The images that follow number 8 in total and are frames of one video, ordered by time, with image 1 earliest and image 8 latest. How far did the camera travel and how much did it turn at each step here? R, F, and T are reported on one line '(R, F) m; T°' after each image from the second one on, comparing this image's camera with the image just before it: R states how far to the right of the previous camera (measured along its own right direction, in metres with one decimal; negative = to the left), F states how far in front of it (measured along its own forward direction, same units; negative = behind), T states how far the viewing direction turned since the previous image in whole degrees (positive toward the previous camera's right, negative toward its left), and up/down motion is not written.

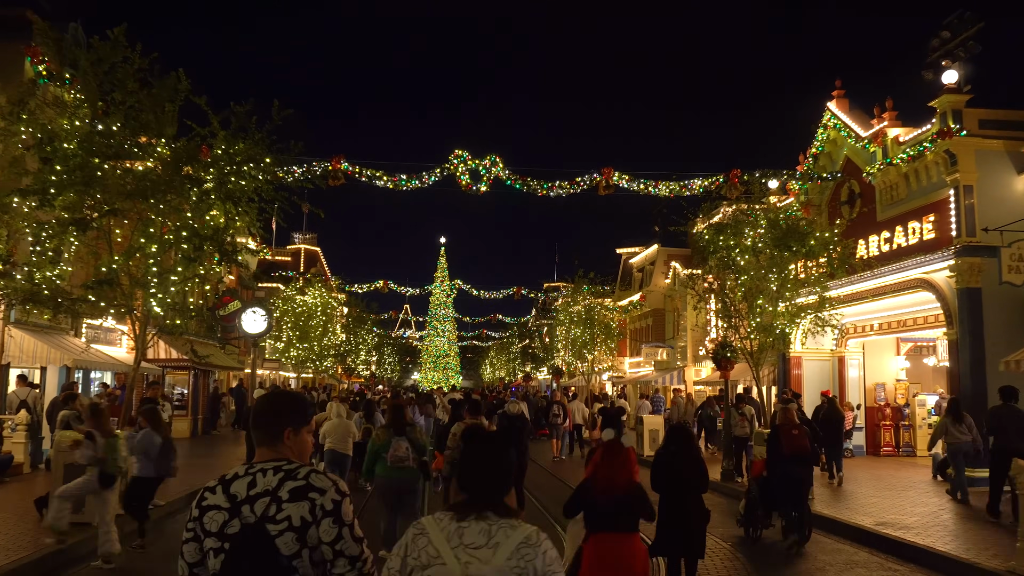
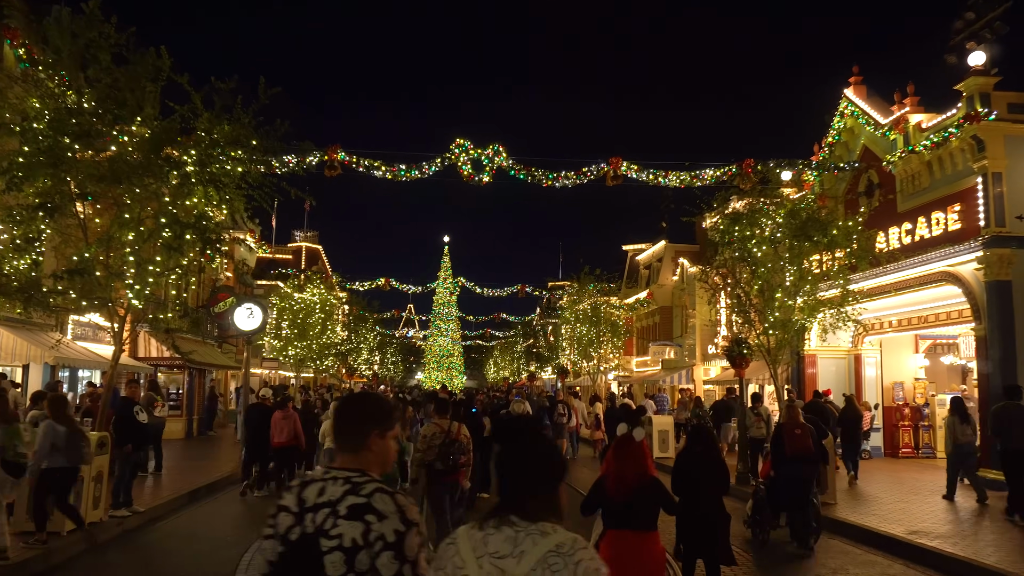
(0.0, +0.9) m; 0°
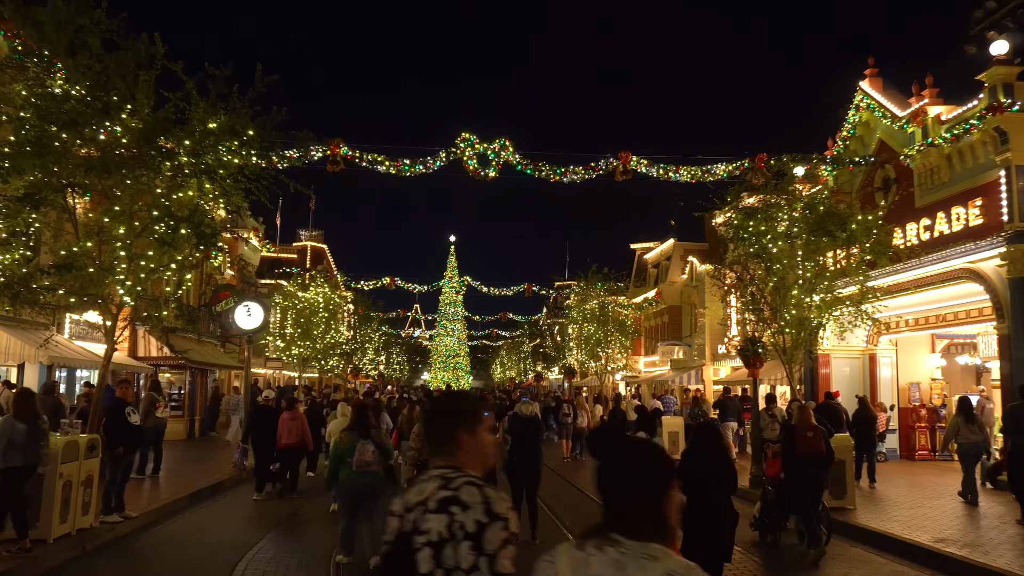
(0.0, +0.5) m; 0°
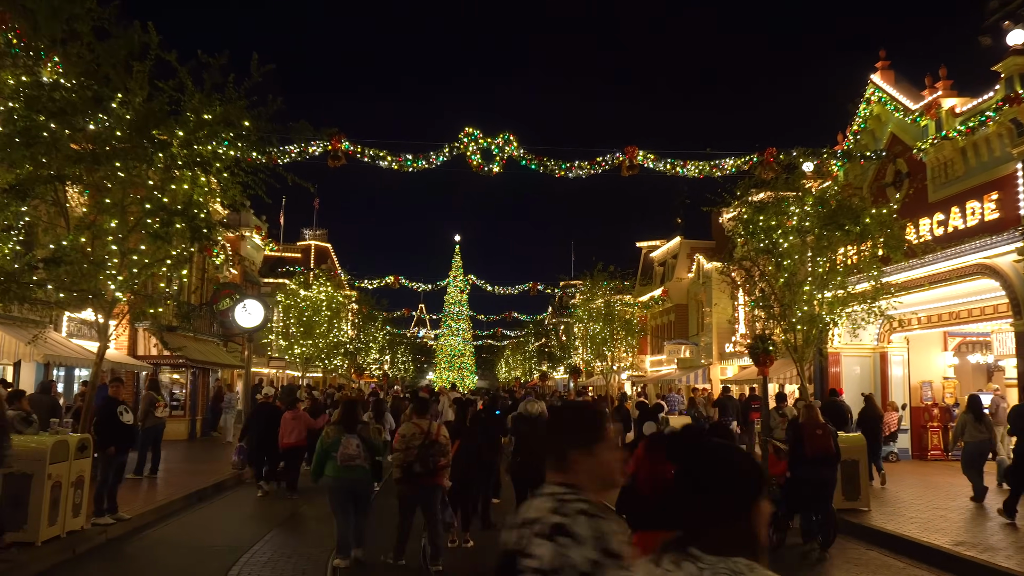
(0.0, +0.4) m; 0°
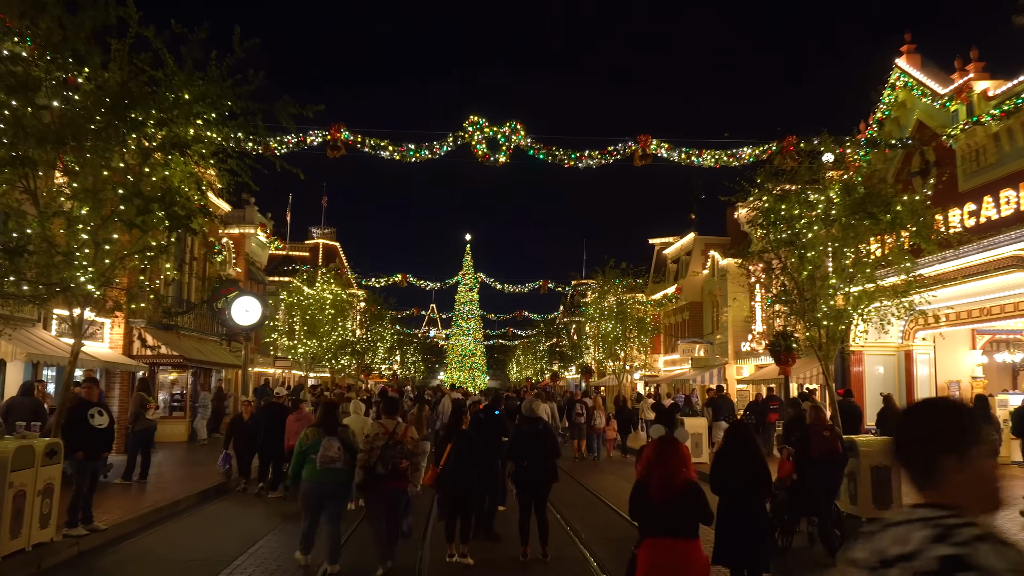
(+0.1, +0.9) m; -1°
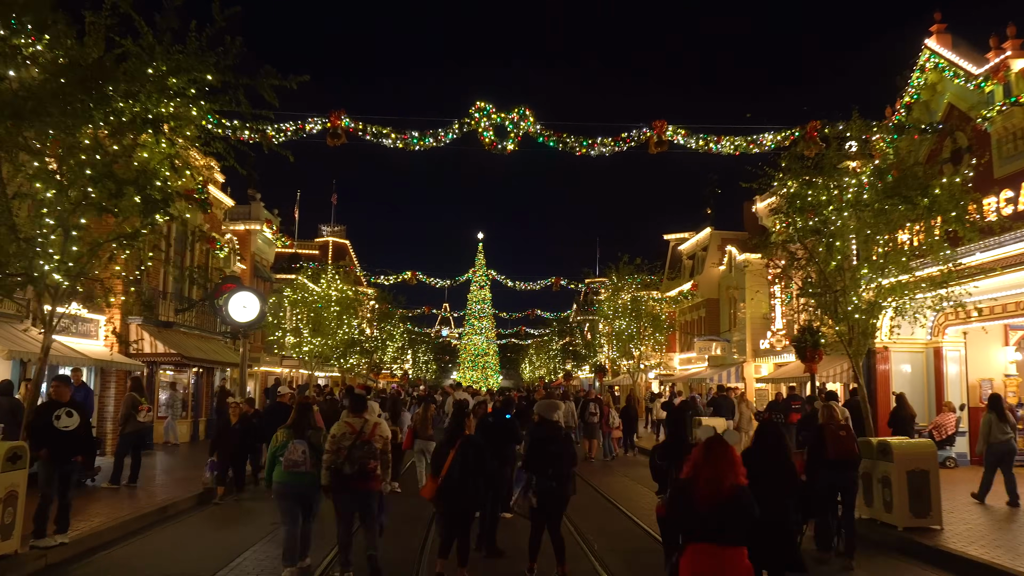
(+0.1, +0.9) m; -1°
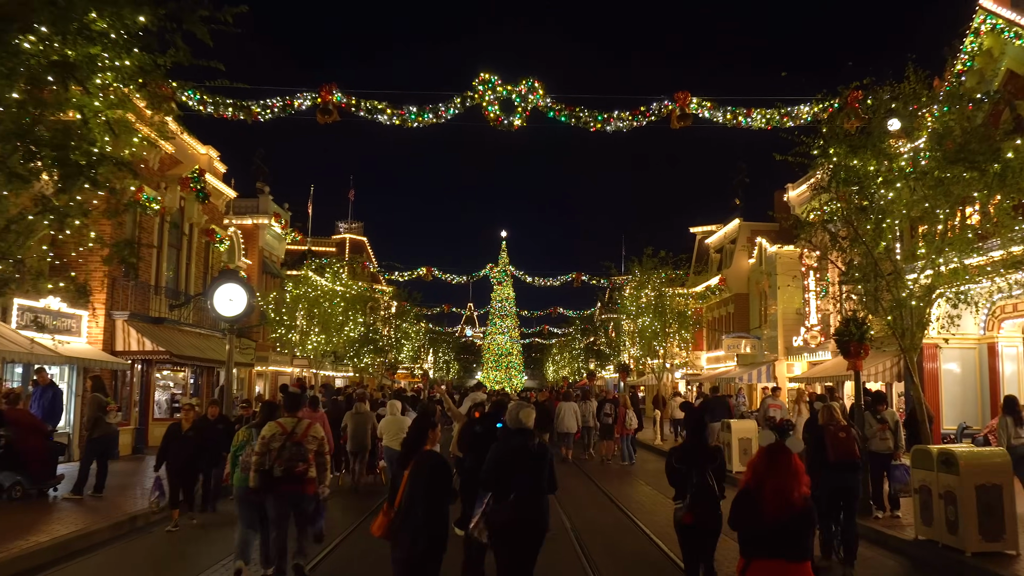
(+0.3, +1.6) m; -2°
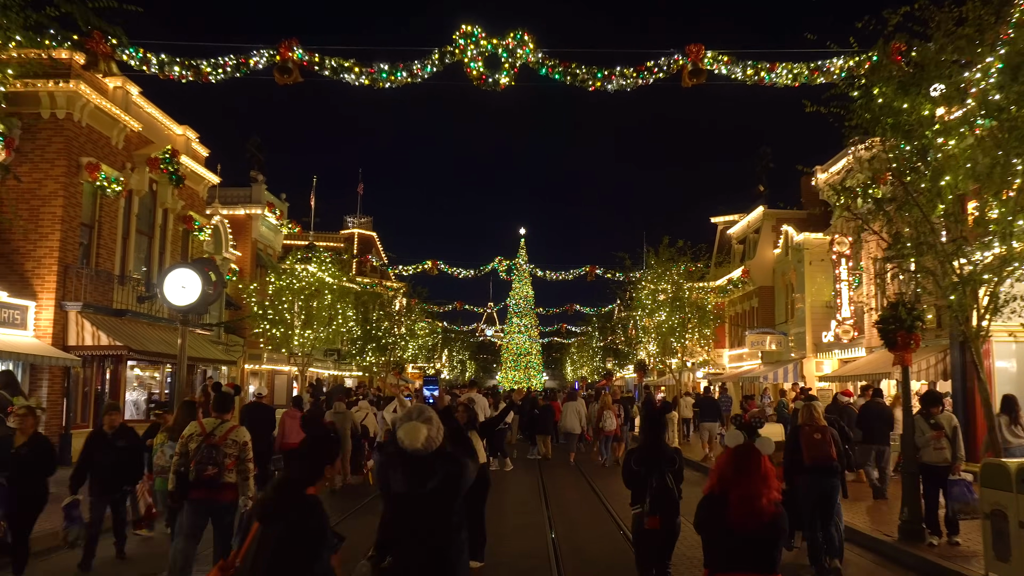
(+0.6, +2.1) m; -2°
